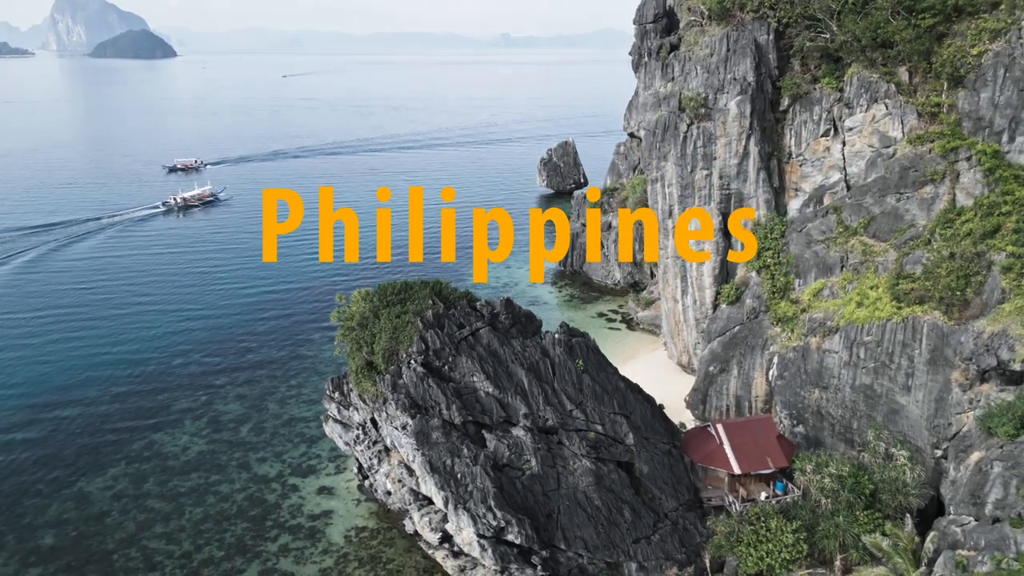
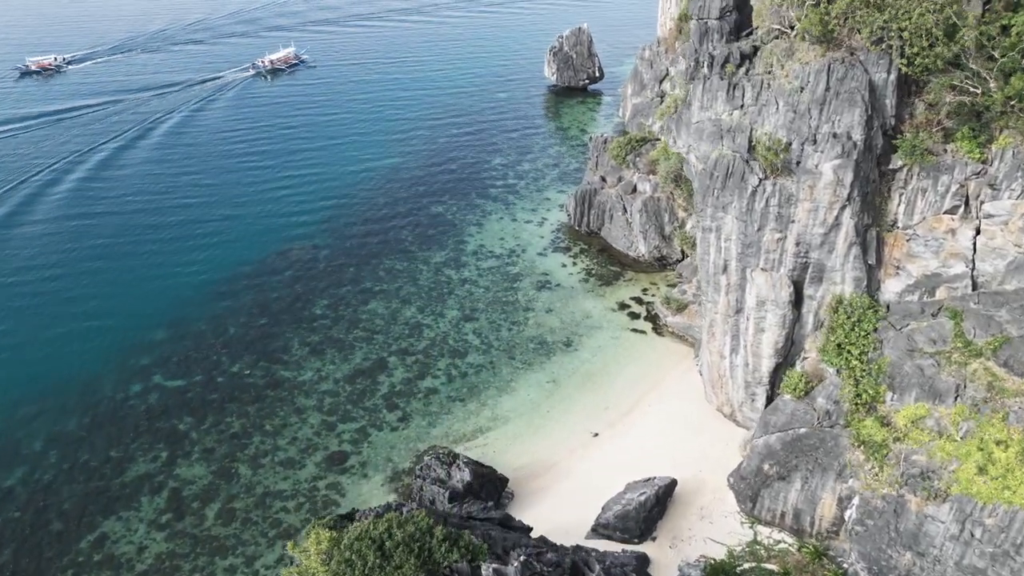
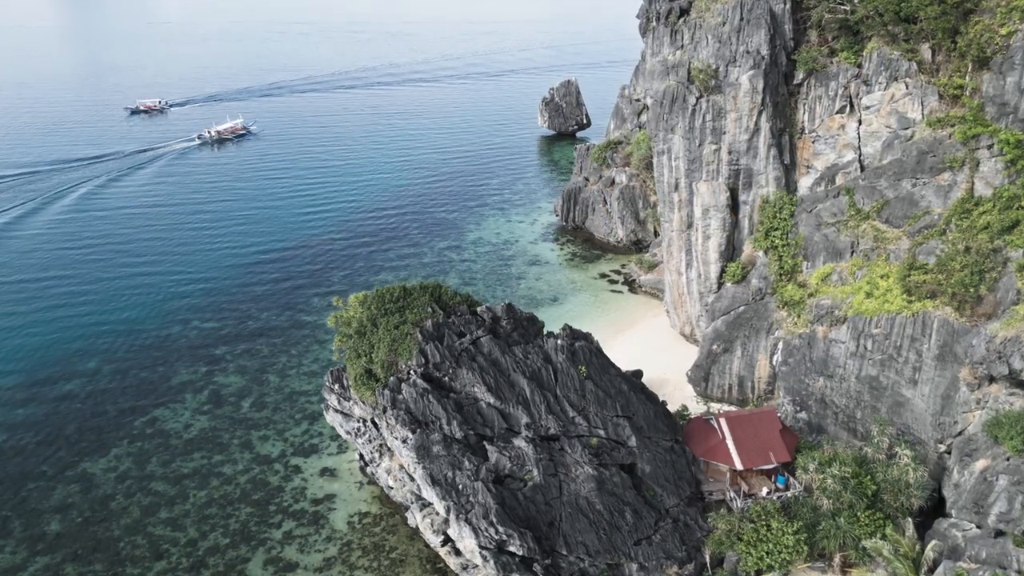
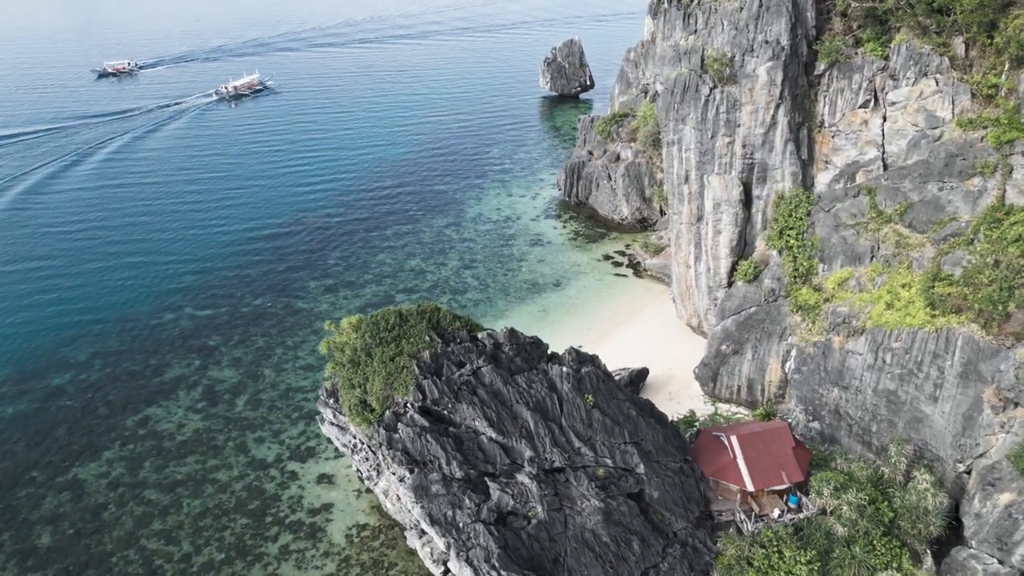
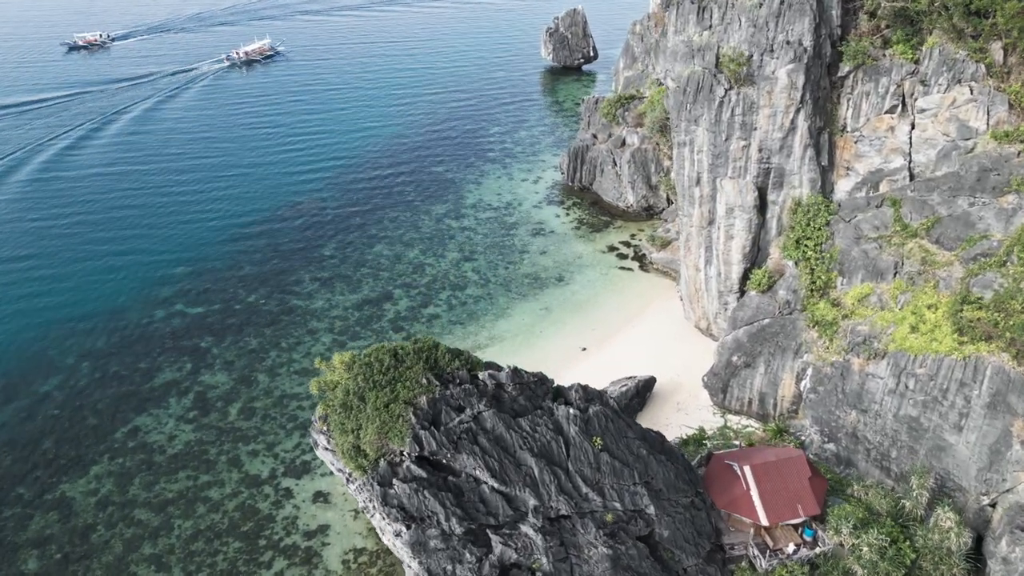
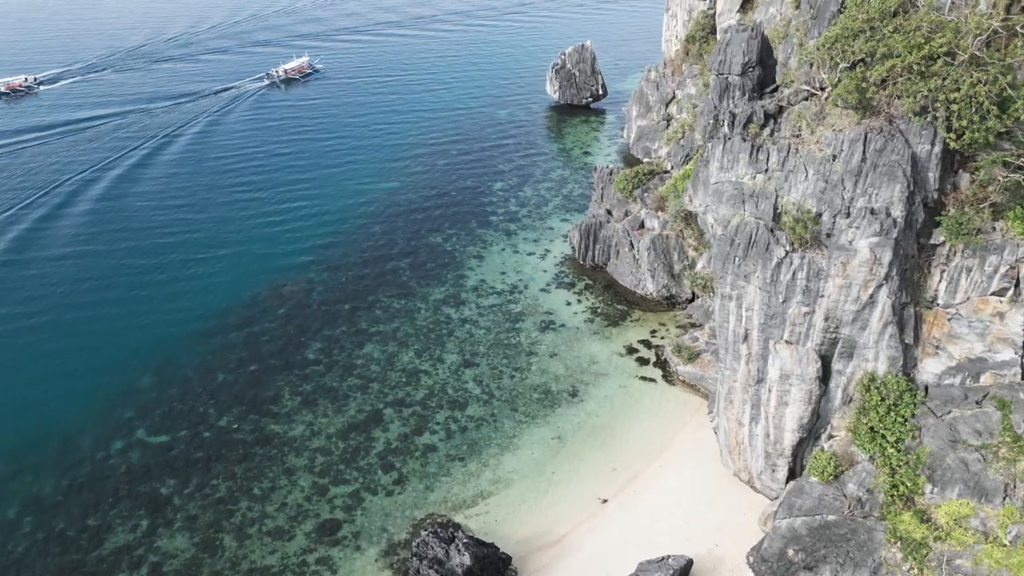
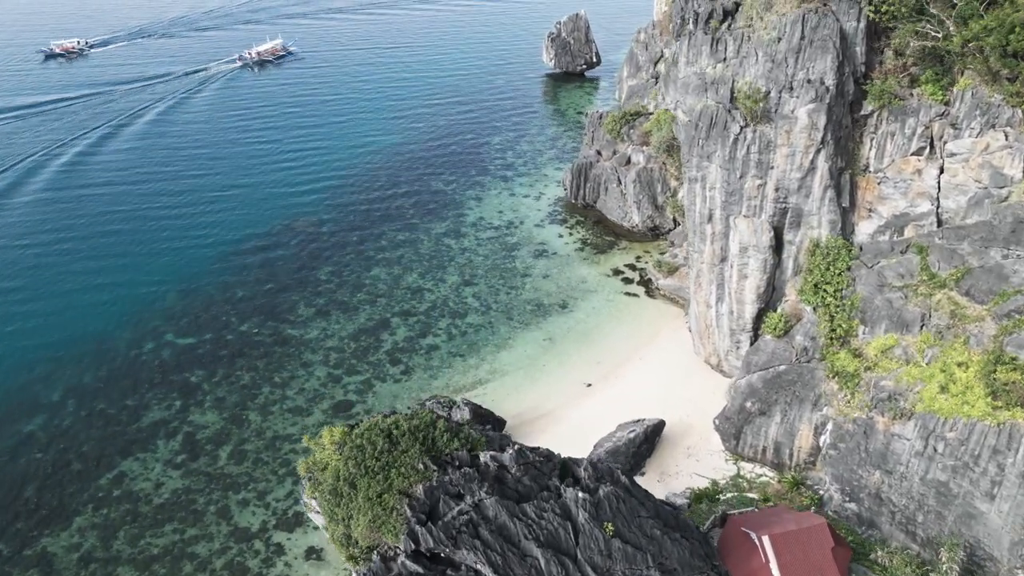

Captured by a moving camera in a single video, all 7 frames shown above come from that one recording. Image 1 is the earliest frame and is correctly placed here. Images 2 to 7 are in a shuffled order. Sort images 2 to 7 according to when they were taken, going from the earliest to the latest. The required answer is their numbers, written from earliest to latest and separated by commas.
3, 4, 5, 7, 2, 6
